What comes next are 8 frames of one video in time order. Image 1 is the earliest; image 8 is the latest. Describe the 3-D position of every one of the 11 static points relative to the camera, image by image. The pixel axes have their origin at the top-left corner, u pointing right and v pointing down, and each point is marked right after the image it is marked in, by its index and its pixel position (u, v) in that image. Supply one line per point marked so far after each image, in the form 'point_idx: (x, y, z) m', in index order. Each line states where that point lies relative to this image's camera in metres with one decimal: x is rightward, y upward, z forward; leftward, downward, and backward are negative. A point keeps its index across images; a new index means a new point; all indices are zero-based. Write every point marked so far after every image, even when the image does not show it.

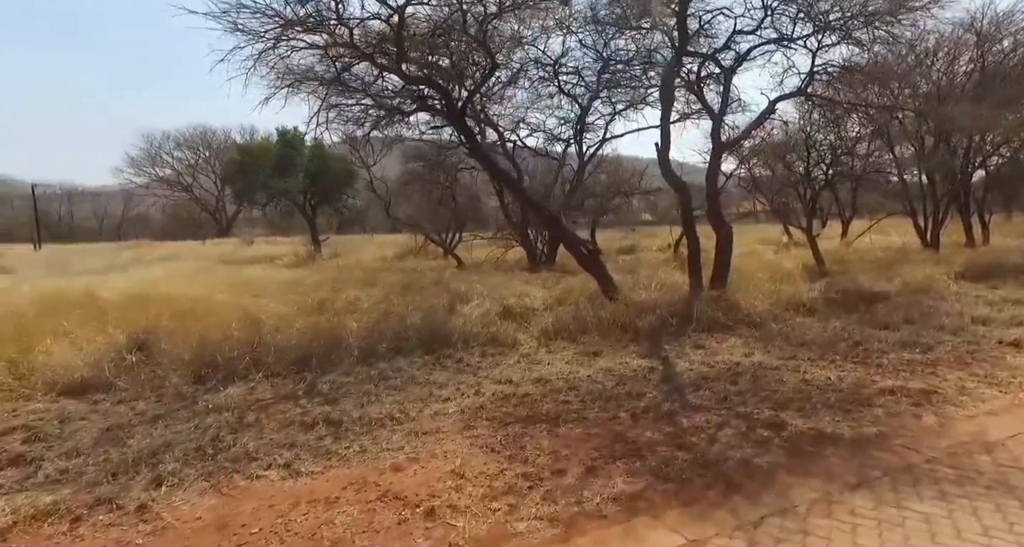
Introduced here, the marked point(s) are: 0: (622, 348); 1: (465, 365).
0: (+1.1, -0.7, +6.4) m
1: (-0.4, -0.8, +5.8) m
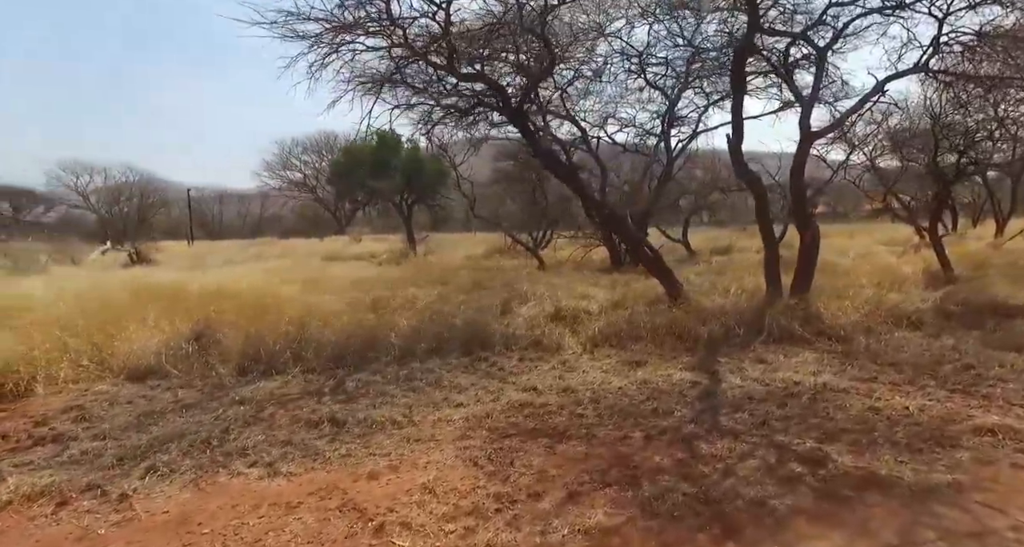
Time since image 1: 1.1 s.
0: (+1.4, -0.8, +5.9) m
1: (-0.1, -0.8, +5.6) m
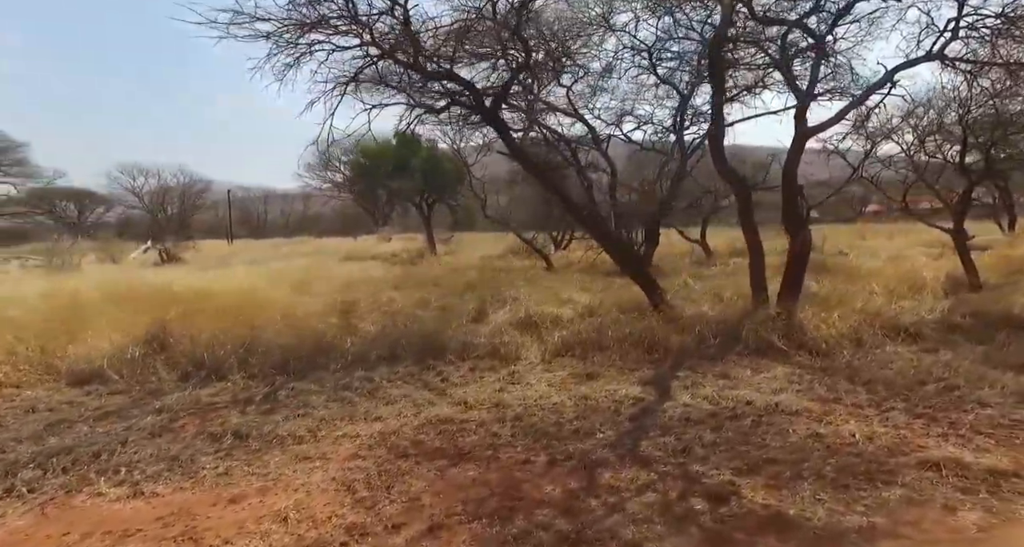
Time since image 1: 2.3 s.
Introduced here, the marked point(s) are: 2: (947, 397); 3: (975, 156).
0: (+1.0, -0.8, +5.5) m
1: (-0.6, -0.8, +5.3) m
2: (+3.0, -0.9, +4.6) m
3: (+7.5, +2.2, +11.0) m
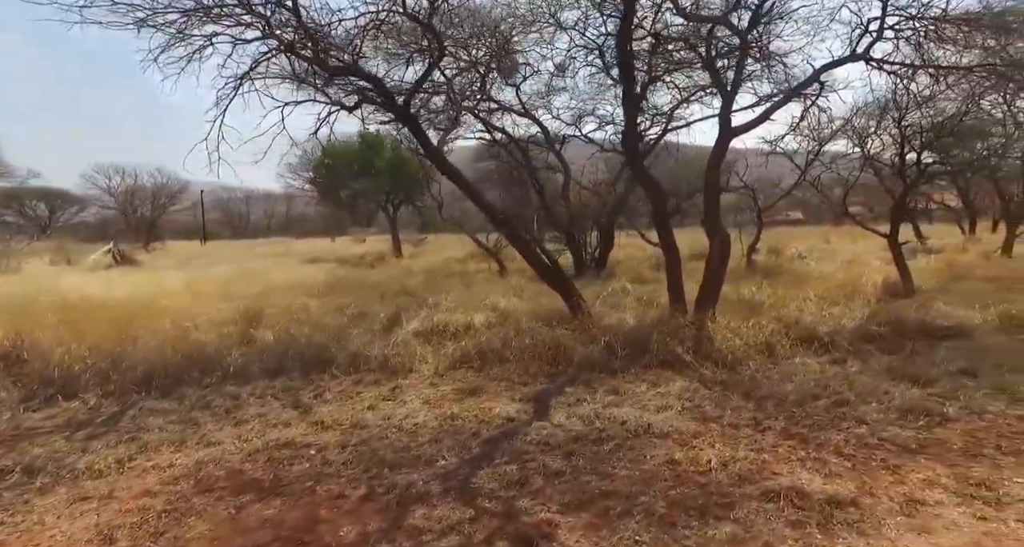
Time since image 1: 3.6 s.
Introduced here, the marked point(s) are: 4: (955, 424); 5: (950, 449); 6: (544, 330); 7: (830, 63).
0: (+0.1, -0.9, +5.2) m
1: (-1.5, -0.9, +5.0) m
2: (+2.1, -1.0, +4.4) m
3: (+6.4, +2.1, +10.8) m
4: (+2.8, -1.0, +4.3) m
5: (+2.5, -1.0, +3.8) m
6: (+0.3, -0.6, +6.6) m
7: (+3.6, +2.4, +7.5) m
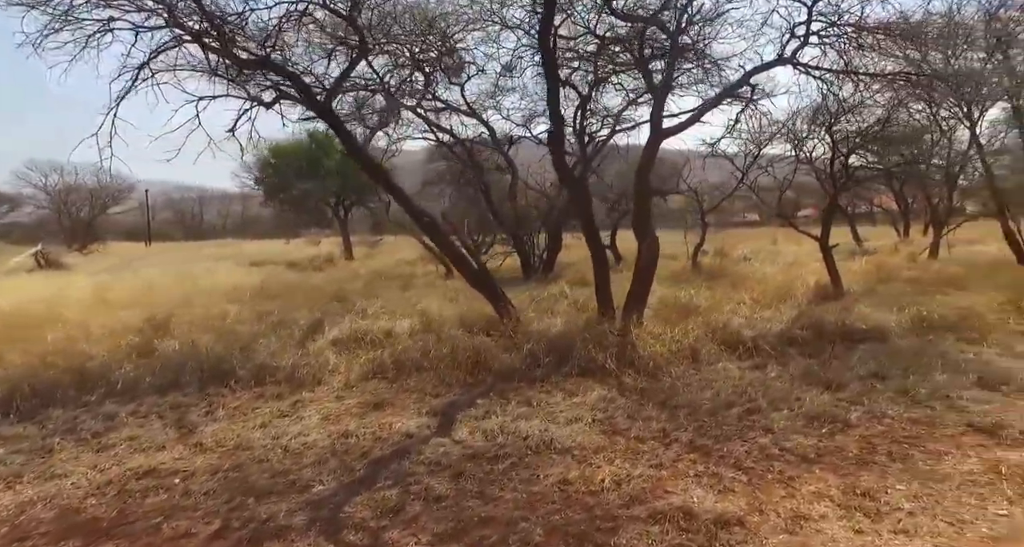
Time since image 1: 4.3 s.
0: (-0.6, -0.9, +4.9) m
1: (-2.2, -0.9, +4.6) m
2: (+1.5, -1.0, +4.2) m
3: (+5.4, +2.1, +10.9) m
4: (+2.2, -1.0, +4.2) m
5: (+1.9, -1.0, +3.7) m
6: (-0.4, -0.6, +6.4) m
7: (+2.8, +2.3, +7.5) m
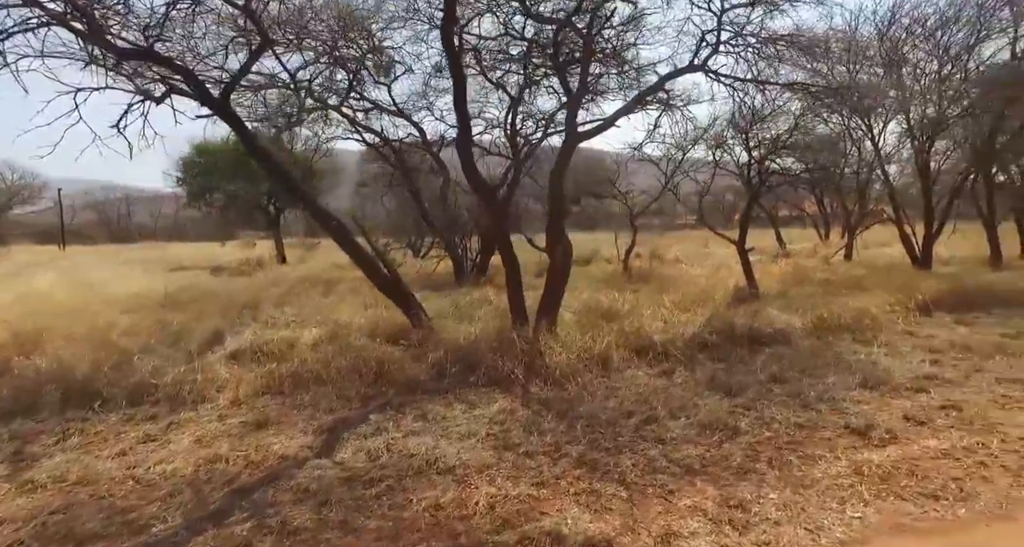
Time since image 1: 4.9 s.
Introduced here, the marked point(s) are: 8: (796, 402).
0: (-1.4, -1.0, +4.7) m
1: (-2.9, -1.0, +4.3) m
2: (+0.8, -1.1, +4.2) m
3: (+4.2, +2.1, +11.1) m
4: (+1.5, -1.1, +4.2) m
5: (+1.2, -1.1, +3.7) m
6: (-1.3, -0.7, +6.2) m
7: (+1.8, +2.3, +7.5) m
8: (+2.2, -1.0, +5.1) m
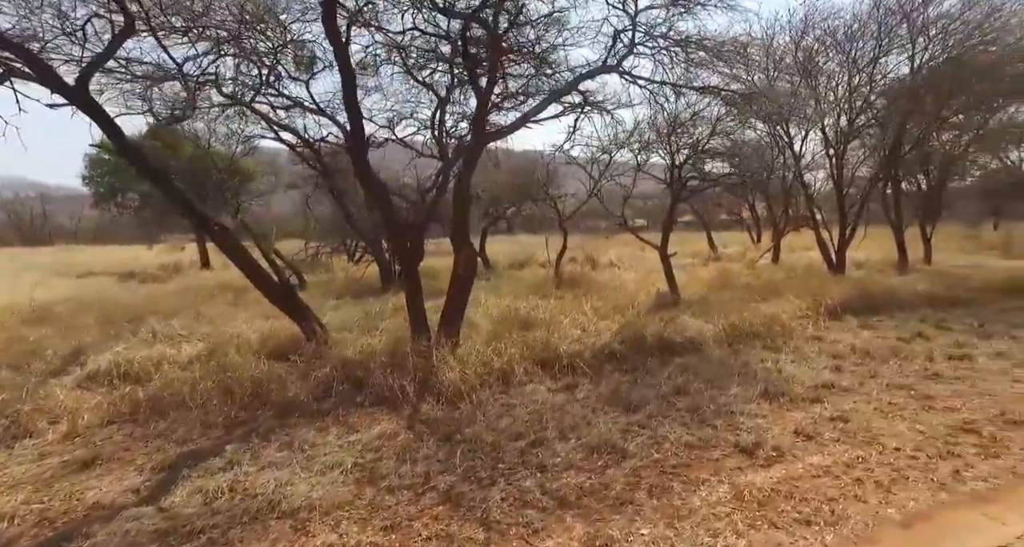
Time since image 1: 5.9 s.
0: (-2.2, -1.1, +4.2) m
1: (-3.7, -1.1, +3.7) m
2: (0.0, -1.1, +3.9) m
3: (+2.8, +2.0, +11.1) m
4: (+0.7, -1.1, +4.0) m
5: (+0.5, -1.2, +3.4) m
6: (-2.2, -0.8, +5.7) m
7: (+0.8, +2.2, +7.3) m
8: (+1.3, -1.1, +4.8) m
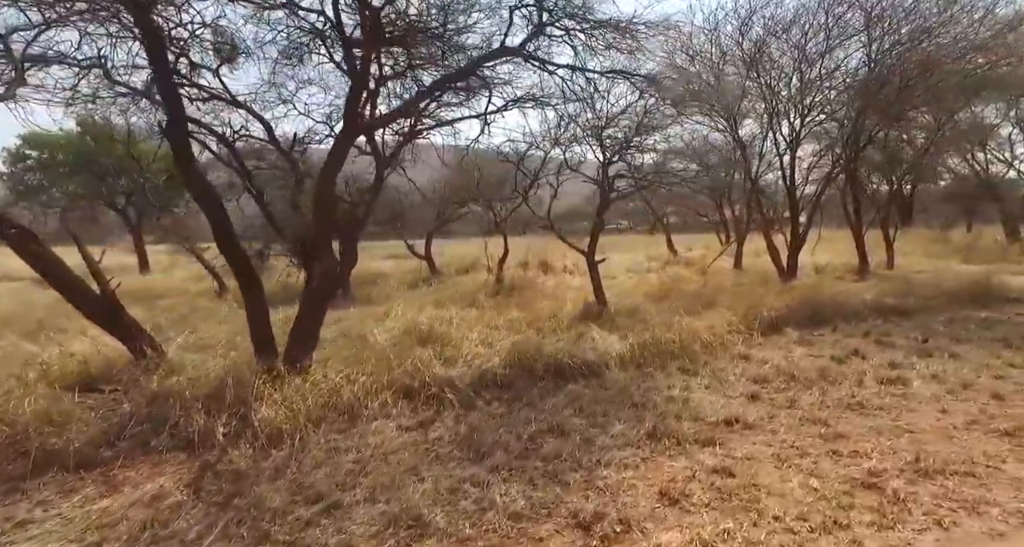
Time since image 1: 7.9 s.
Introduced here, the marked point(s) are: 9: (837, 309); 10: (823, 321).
0: (-3.3, -1.2, +3.2) m
1: (-4.8, -1.2, +2.7) m
2: (-1.1, -1.2, +2.9) m
3: (+1.6, +1.8, +10.2) m
4: (-0.4, -1.2, +3.0) m
5: (-0.6, -1.3, +2.5) m
6: (-3.4, -0.9, +4.7) m
7: (-0.4, +2.1, +6.4) m
8: (+0.2, -1.2, +3.9) m
9: (+4.6, -0.5, +9.4) m
10: (+4.3, -0.7, +9.1) m
